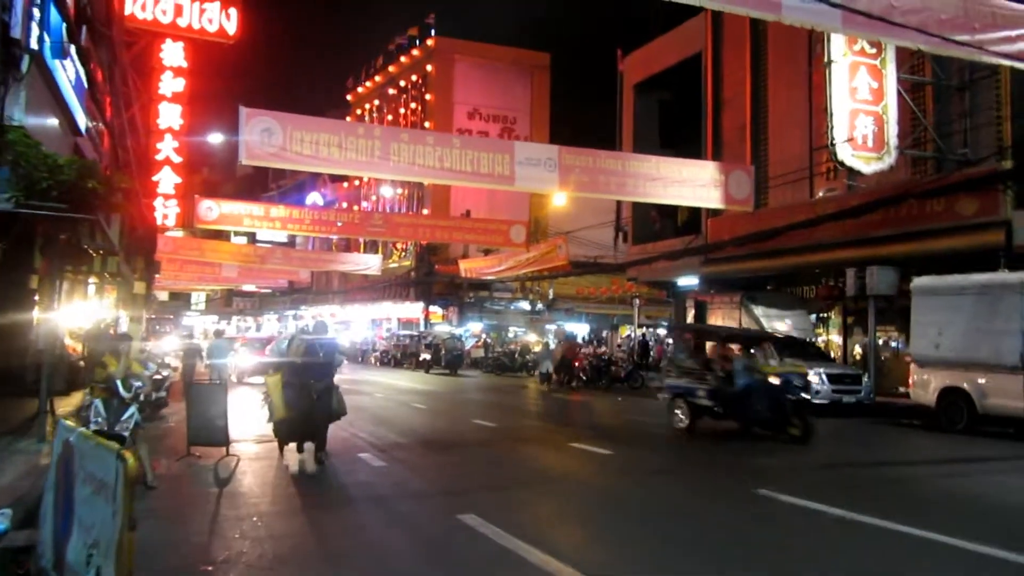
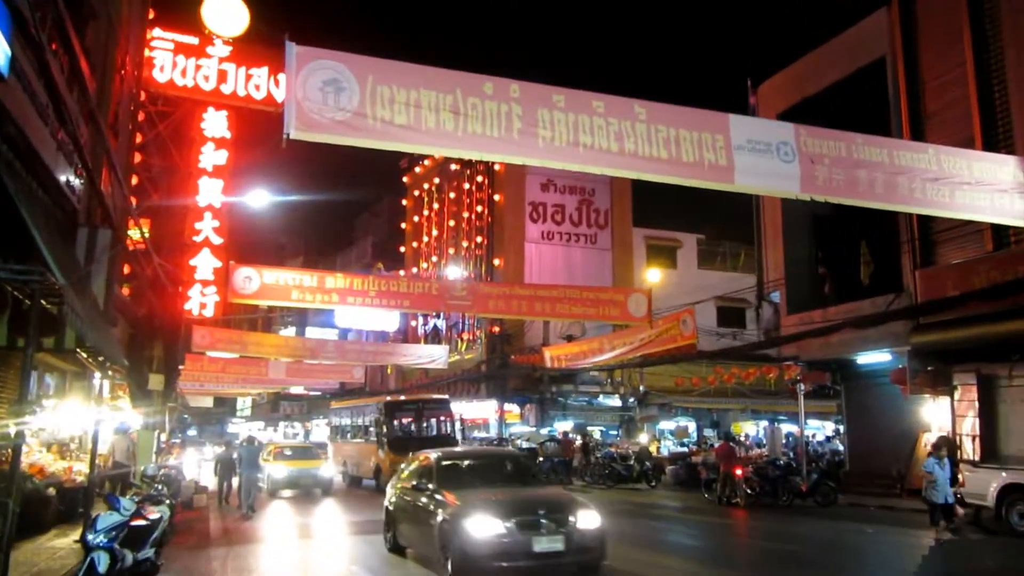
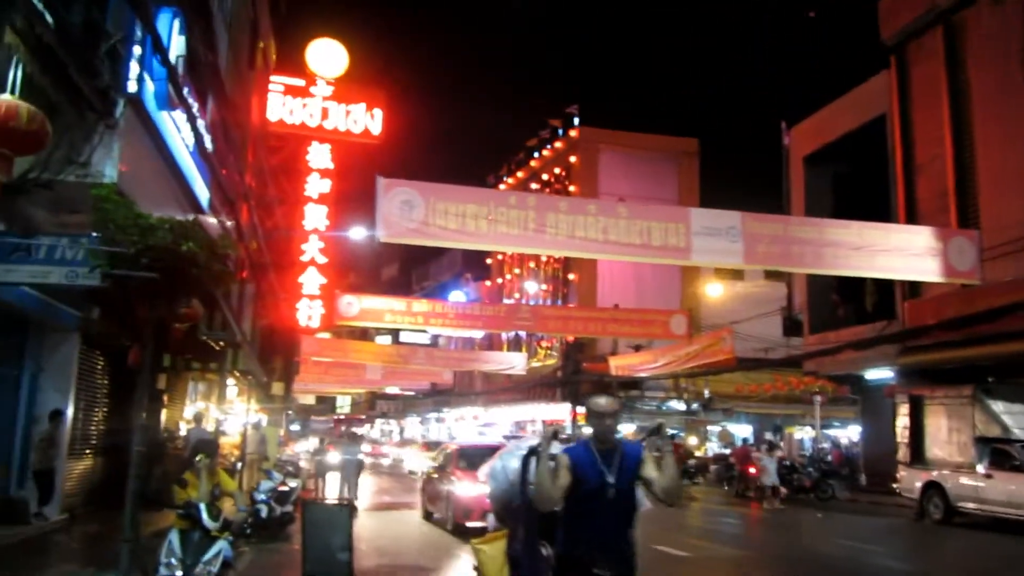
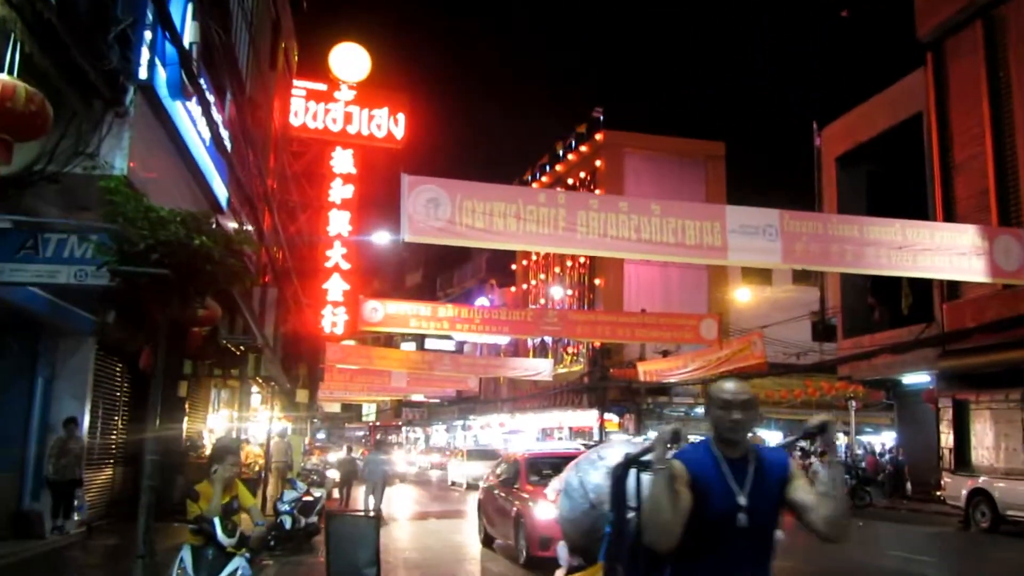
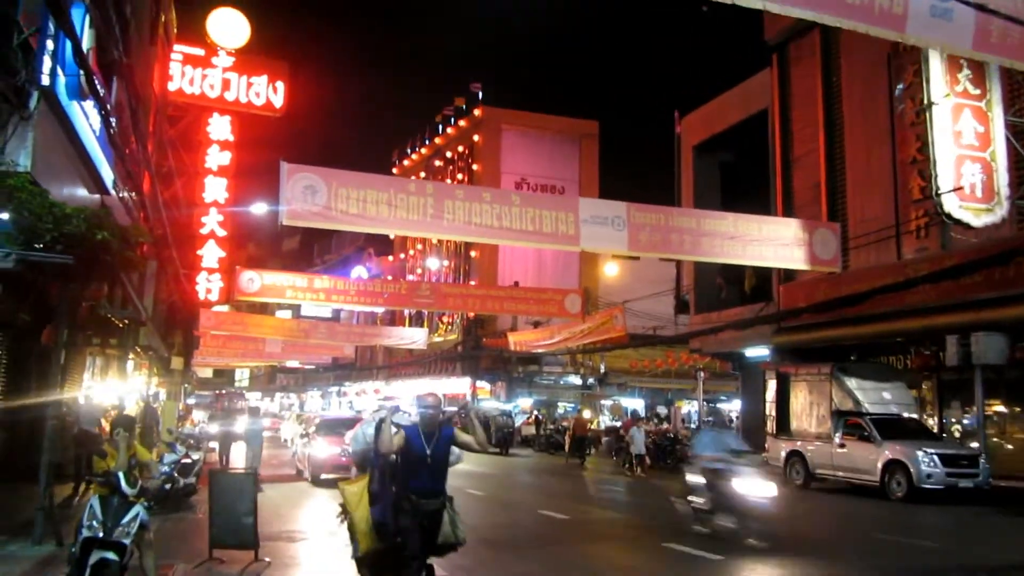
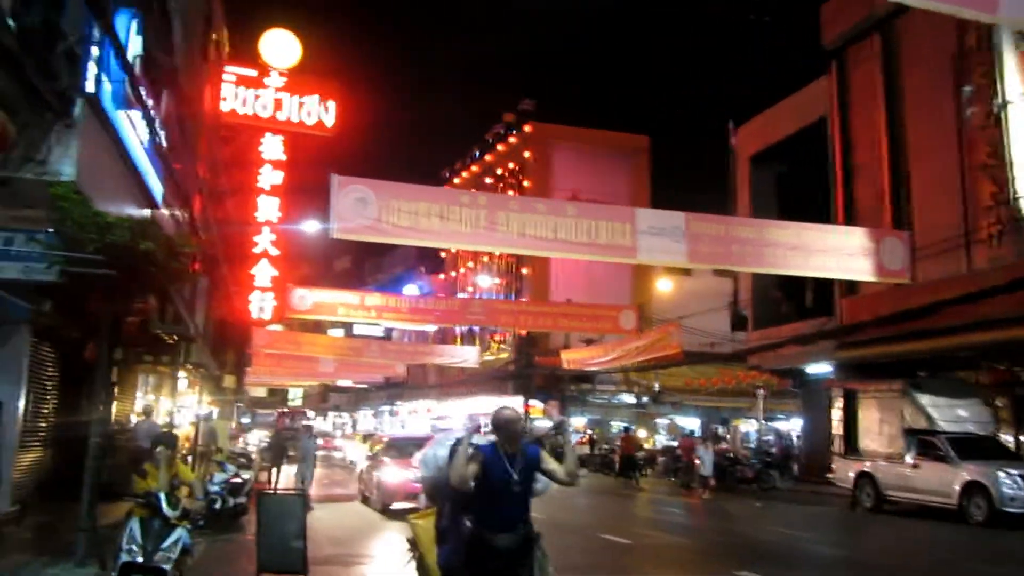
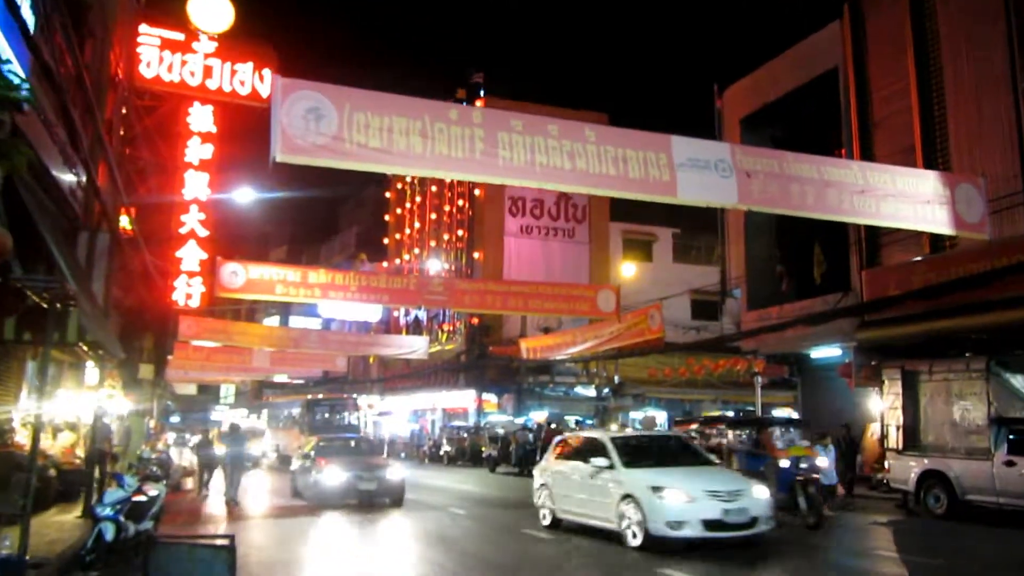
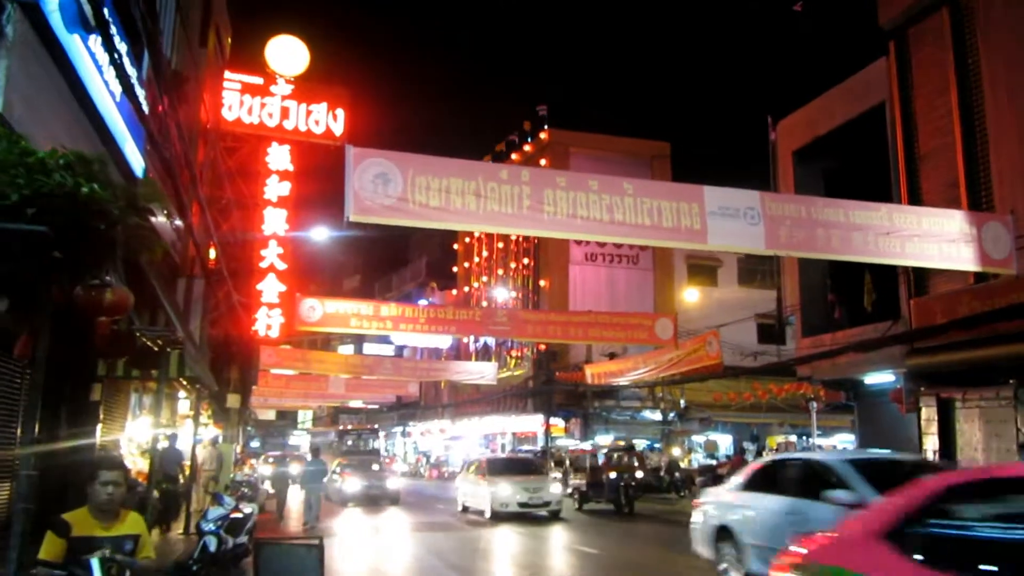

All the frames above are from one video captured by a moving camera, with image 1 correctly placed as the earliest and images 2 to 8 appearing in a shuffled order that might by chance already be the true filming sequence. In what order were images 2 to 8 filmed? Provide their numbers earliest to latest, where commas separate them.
5, 6, 3, 4, 8, 7, 2
